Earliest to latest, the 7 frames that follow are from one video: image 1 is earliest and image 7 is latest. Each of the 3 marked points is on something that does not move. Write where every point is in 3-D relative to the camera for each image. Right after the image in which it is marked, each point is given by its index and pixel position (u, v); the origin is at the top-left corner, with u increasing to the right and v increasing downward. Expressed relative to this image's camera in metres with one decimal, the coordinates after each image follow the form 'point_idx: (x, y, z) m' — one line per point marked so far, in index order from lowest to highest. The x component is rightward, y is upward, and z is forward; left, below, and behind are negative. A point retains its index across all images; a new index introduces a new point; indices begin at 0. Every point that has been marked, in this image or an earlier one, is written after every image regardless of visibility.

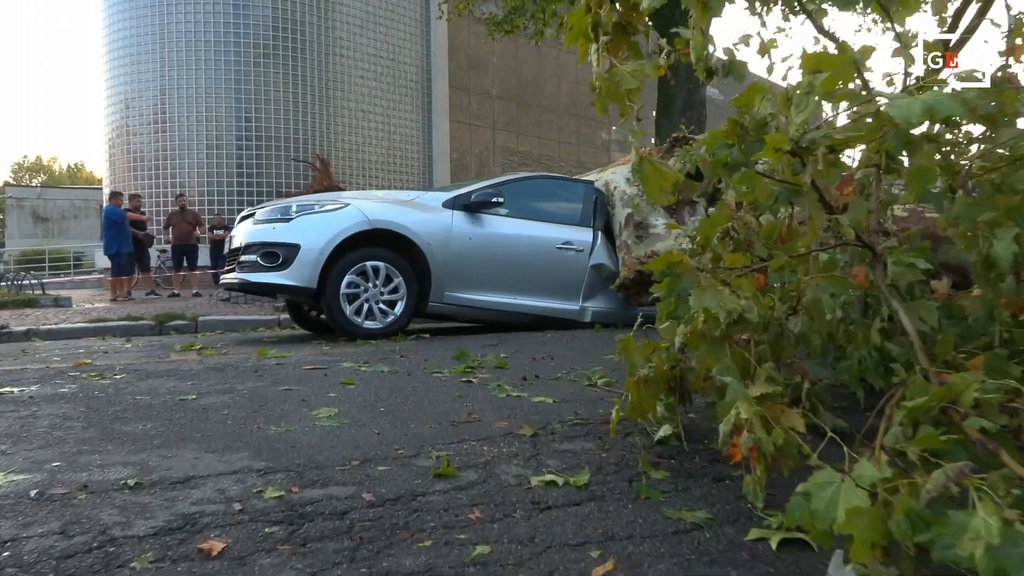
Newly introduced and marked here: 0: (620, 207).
0: (+1.1, +0.8, +8.1) m
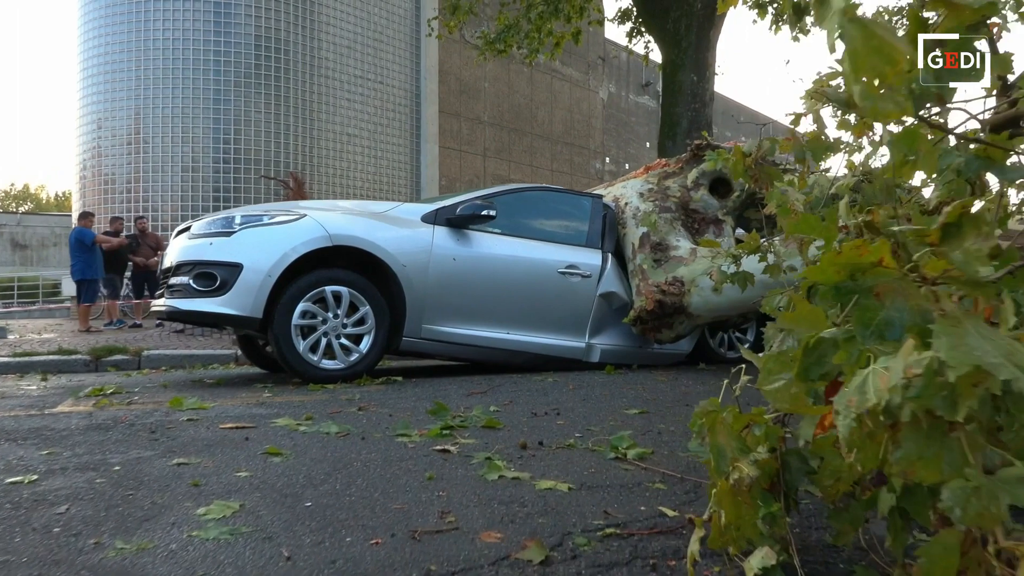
0: (+1.0, +0.5, +6.8) m
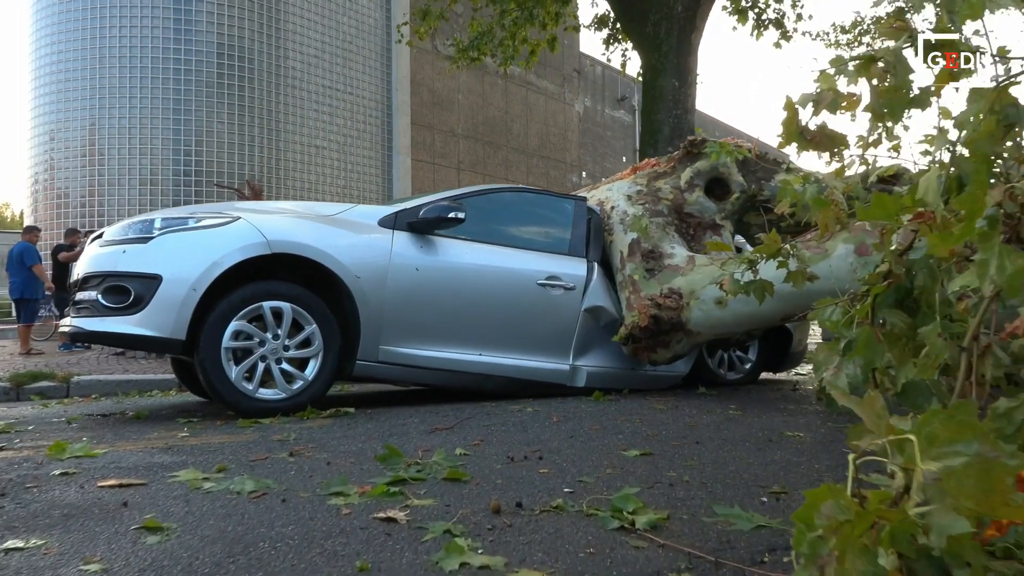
0: (+0.8, +0.4, +6.1) m
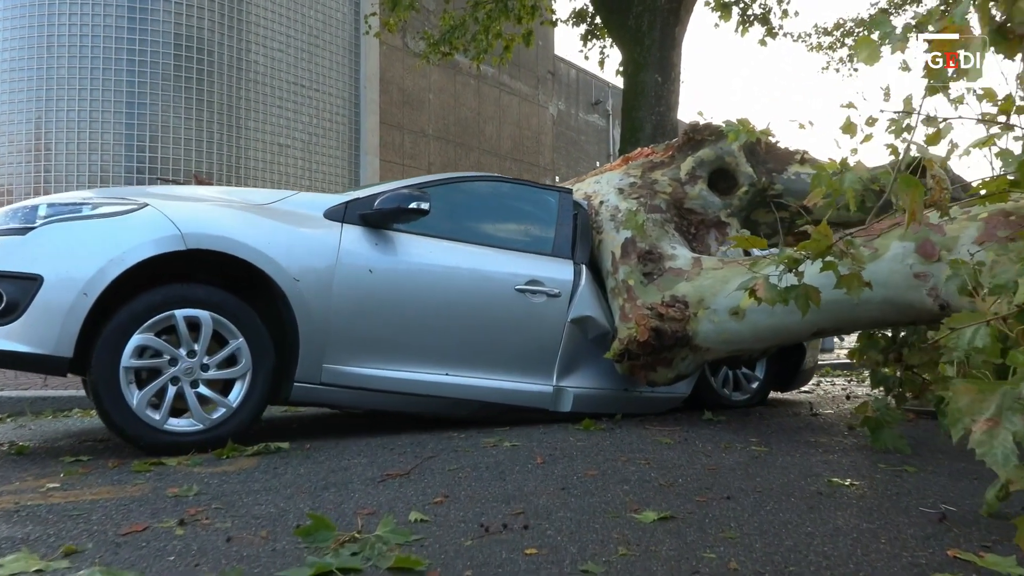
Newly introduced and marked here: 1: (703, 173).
0: (+0.7, +0.4, +5.2) m
1: (+1.3, +0.8, +5.5) m
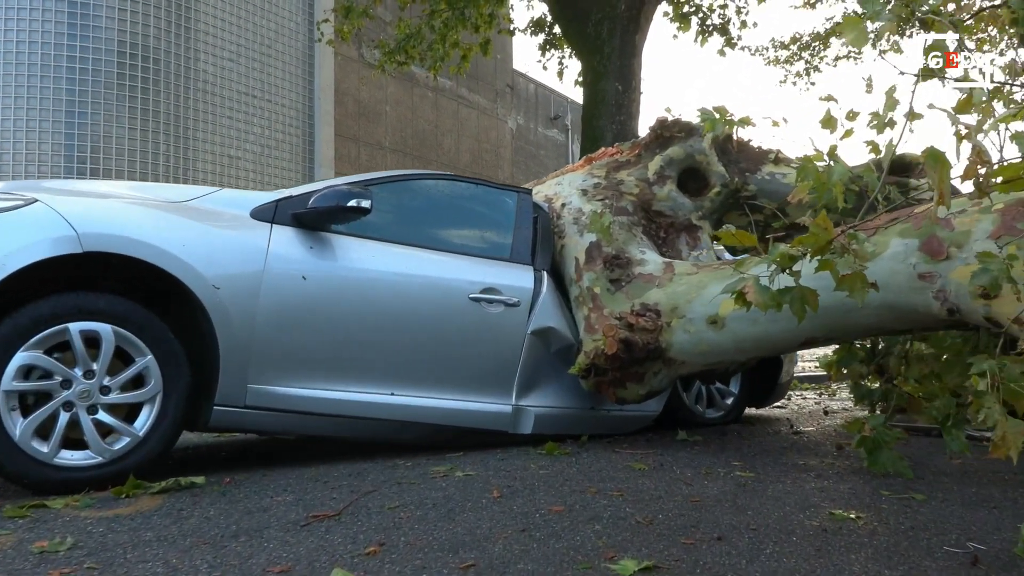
0: (+0.4, +0.3, +4.8) m
1: (+1.0, +0.7, +5.1) m
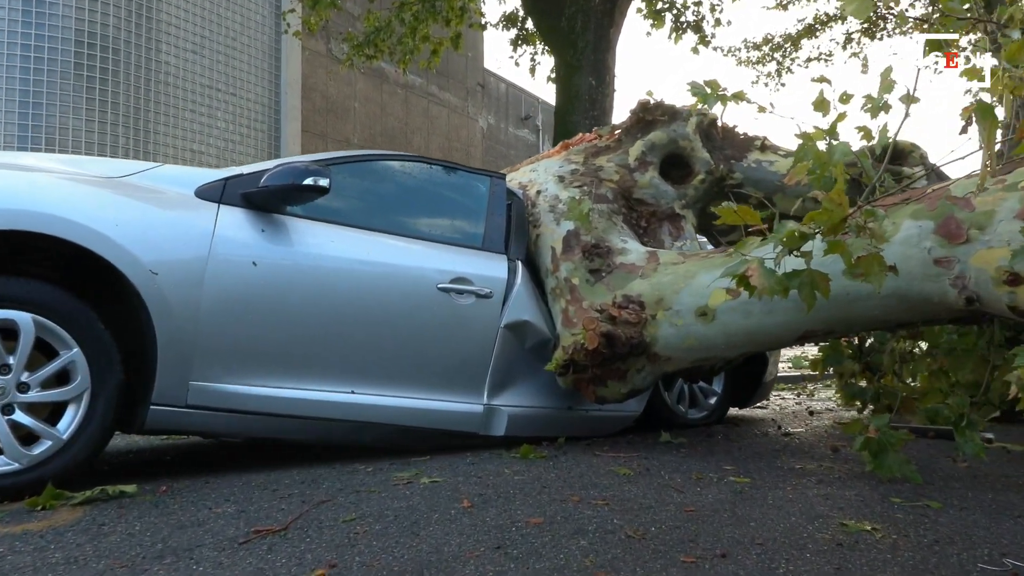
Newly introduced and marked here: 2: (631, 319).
0: (+0.2, +0.4, +4.4) m
1: (+0.9, +0.8, +4.8) m
2: (+0.6, -0.2, +3.8) m
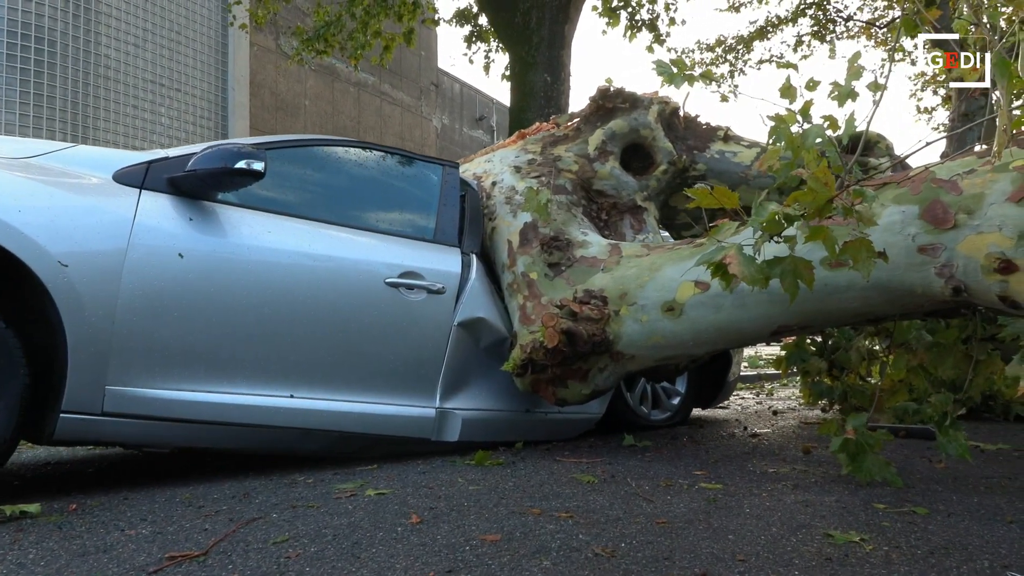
0: (0.0, +0.4, +4.2) m
1: (+0.6, +0.8, +4.6) m
2: (+0.4, -0.1, +3.6) m
